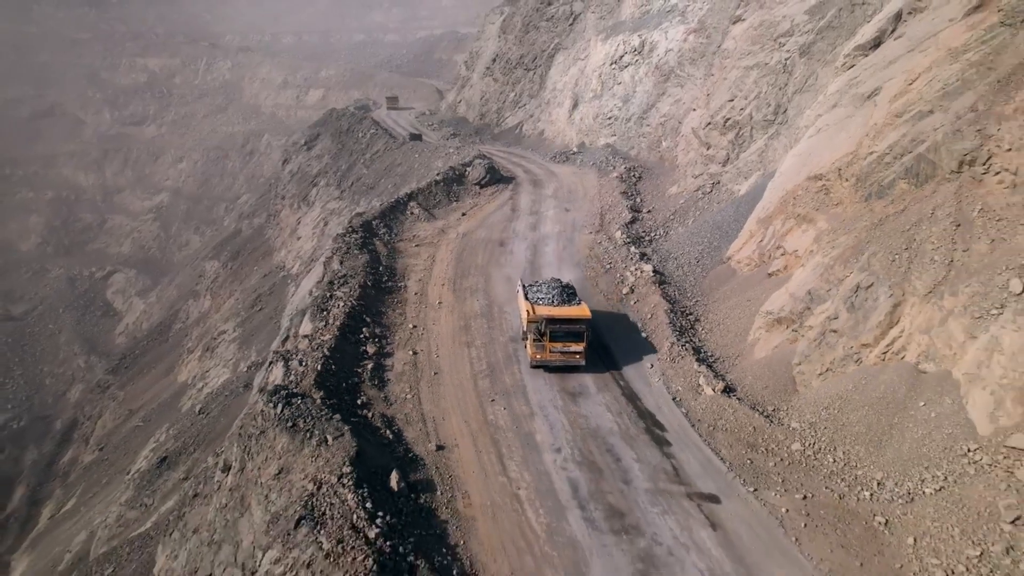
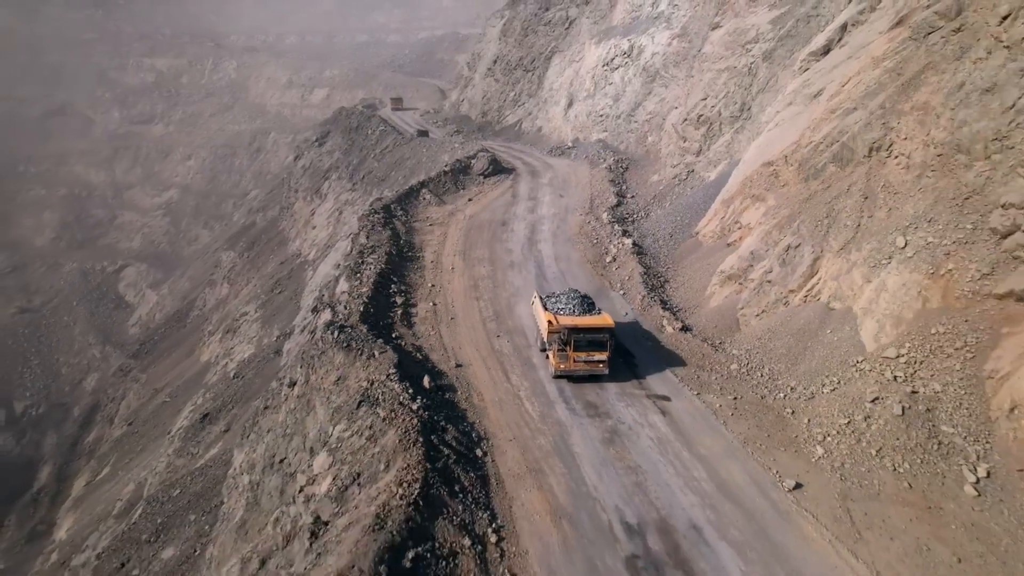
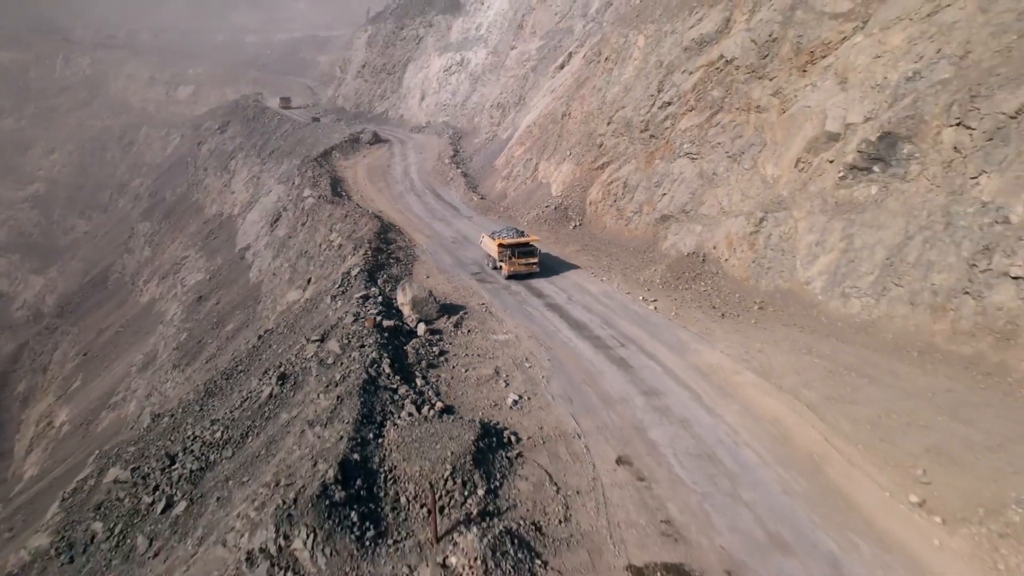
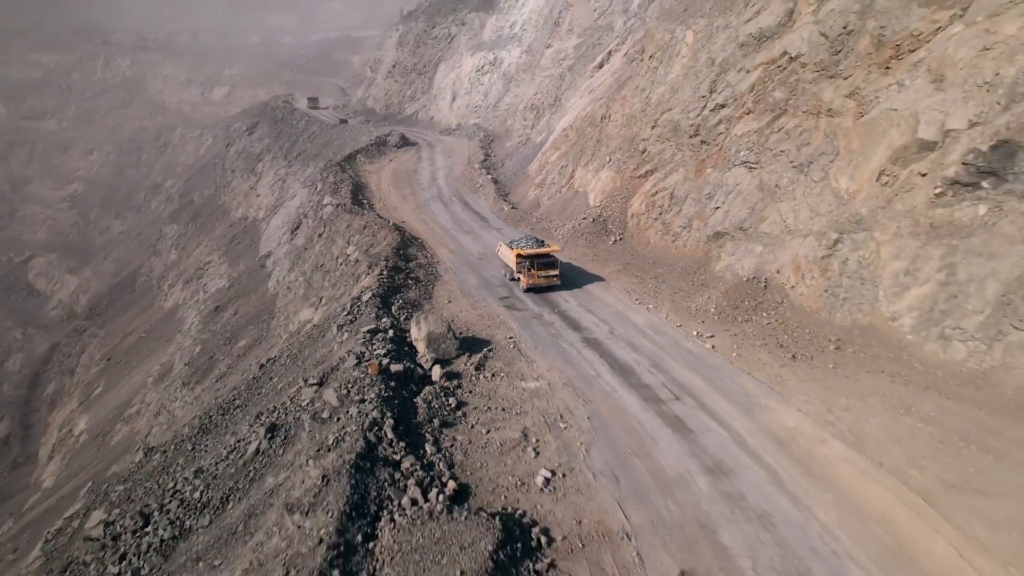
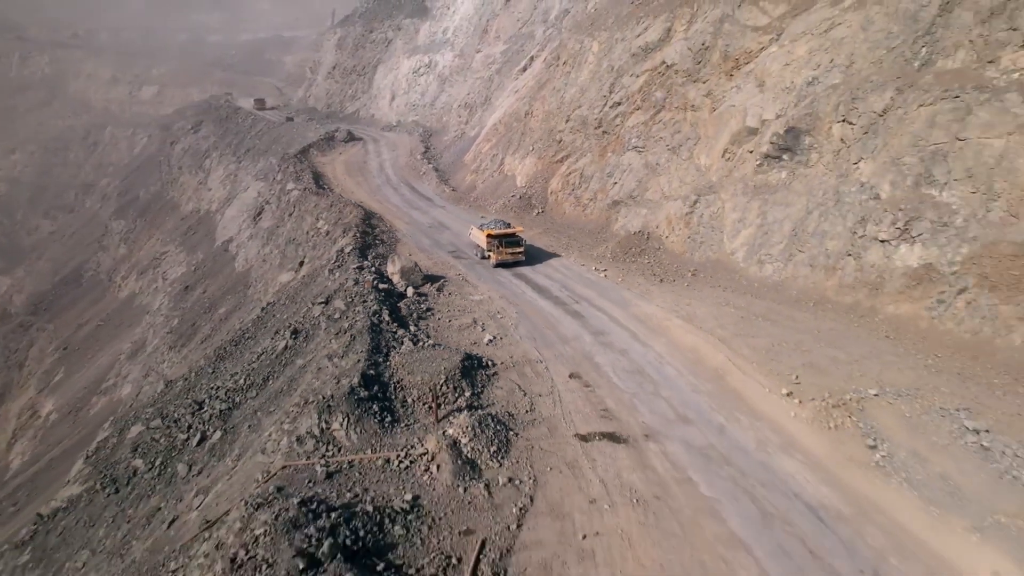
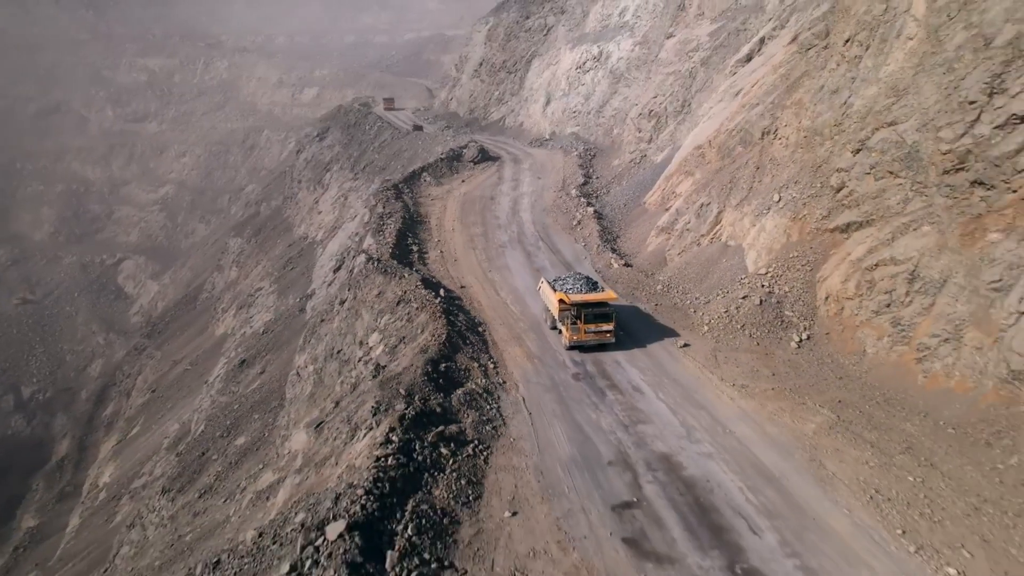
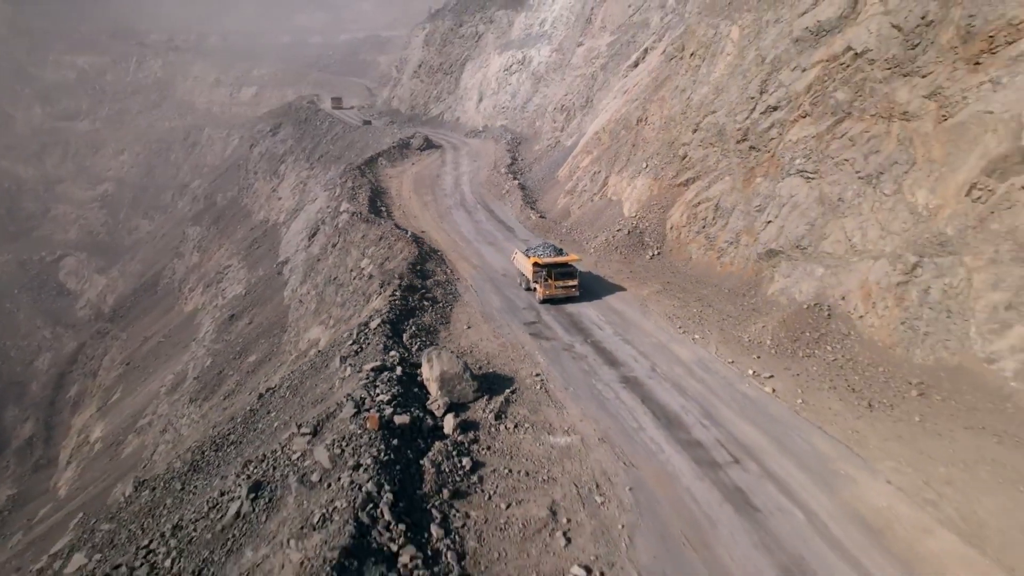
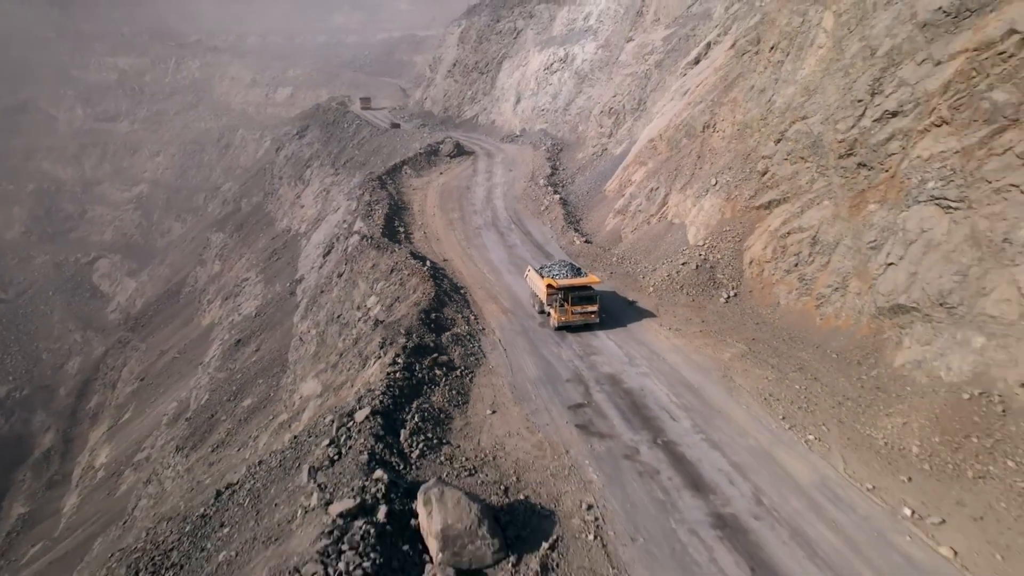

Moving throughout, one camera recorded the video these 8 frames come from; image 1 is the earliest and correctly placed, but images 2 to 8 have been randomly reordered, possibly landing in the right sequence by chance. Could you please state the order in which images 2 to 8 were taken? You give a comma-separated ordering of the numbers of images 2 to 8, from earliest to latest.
2, 6, 8, 7, 4, 3, 5
